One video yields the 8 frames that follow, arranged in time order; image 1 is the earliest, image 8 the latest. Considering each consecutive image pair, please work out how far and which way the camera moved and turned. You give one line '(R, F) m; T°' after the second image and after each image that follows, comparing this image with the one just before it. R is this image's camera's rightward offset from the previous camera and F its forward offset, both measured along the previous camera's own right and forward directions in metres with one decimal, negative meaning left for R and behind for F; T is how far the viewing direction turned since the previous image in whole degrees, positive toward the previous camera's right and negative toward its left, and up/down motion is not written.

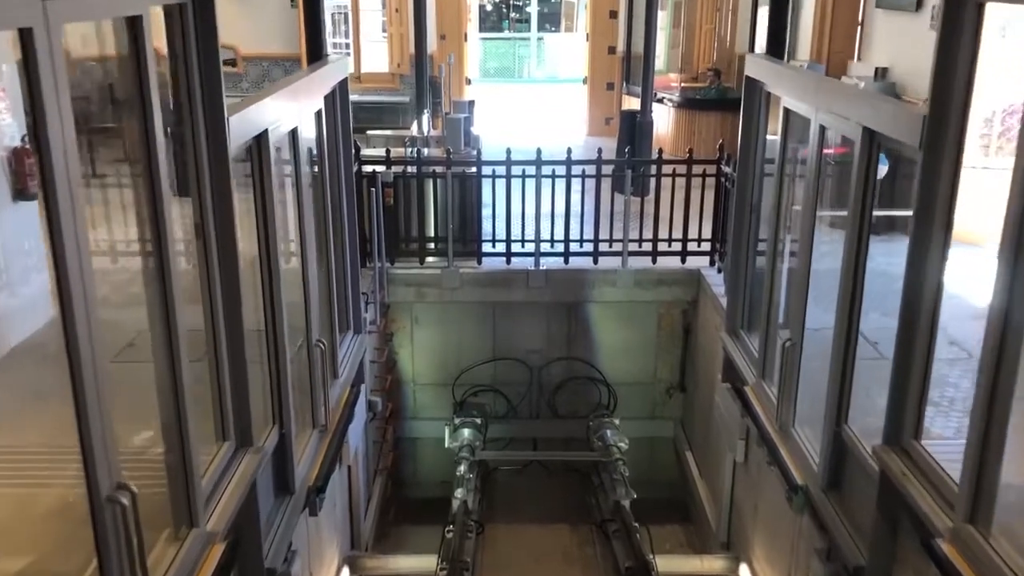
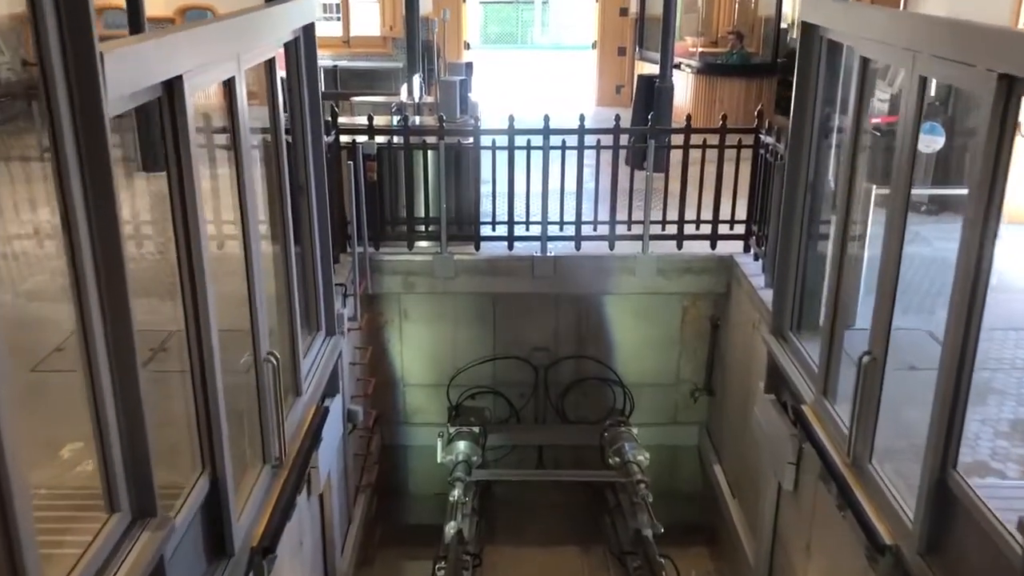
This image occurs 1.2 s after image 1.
(0.0, +0.9) m; 0°
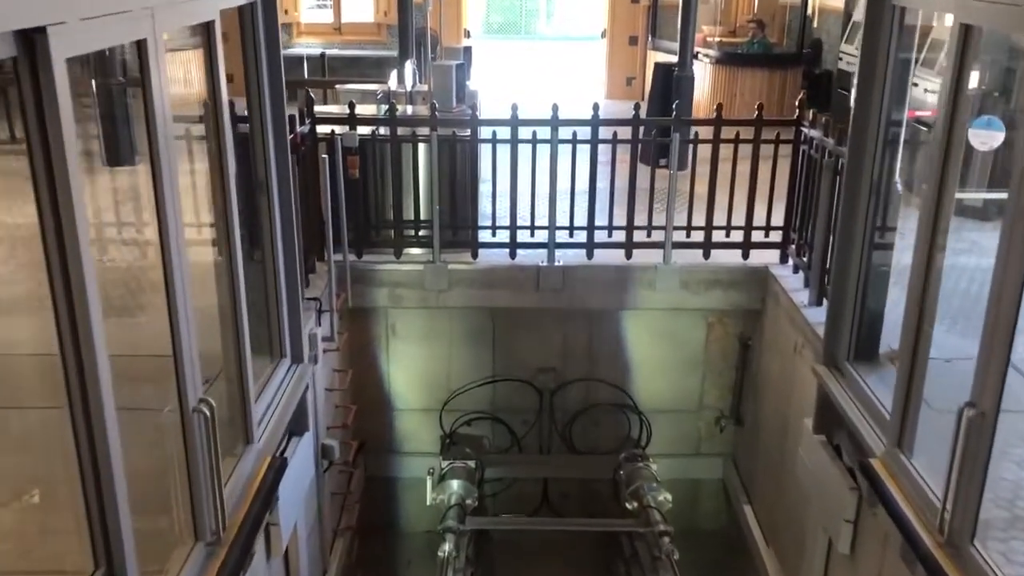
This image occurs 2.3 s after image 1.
(0.0, +0.7) m; 0°
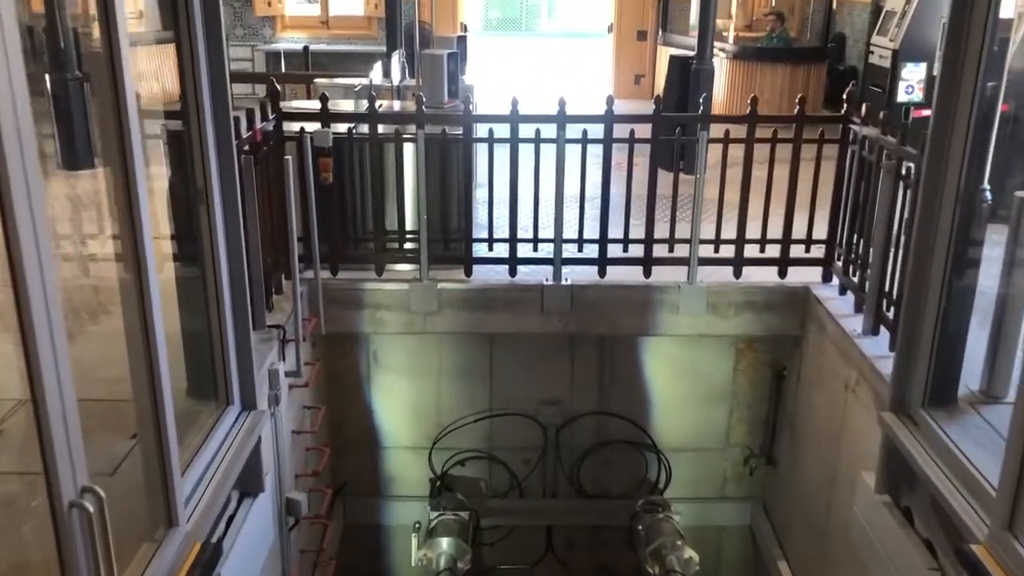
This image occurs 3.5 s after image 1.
(0.0, +0.7) m; 0°
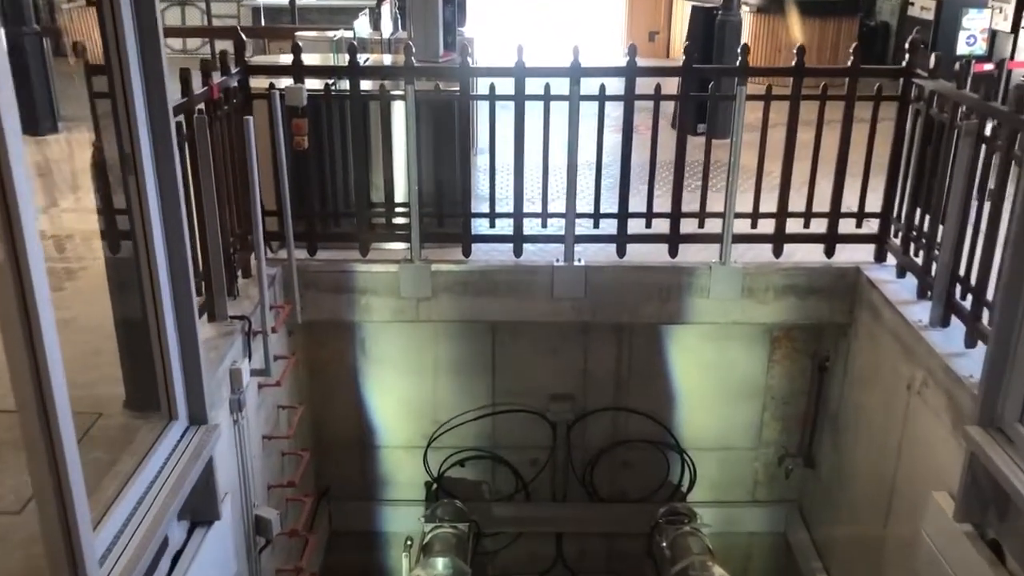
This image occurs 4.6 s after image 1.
(0.0, +0.6) m; 0°
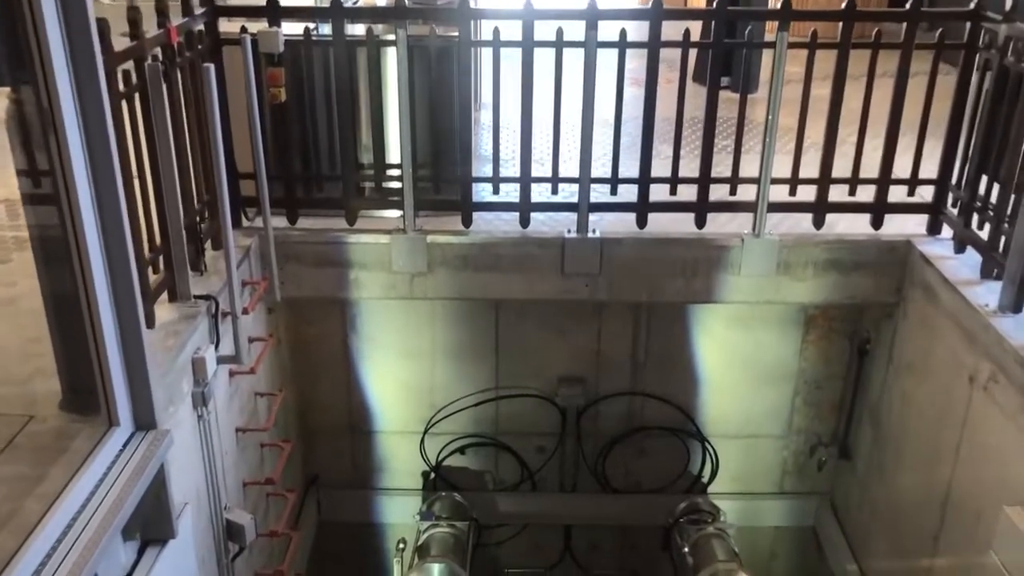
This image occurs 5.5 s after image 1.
(0.0, +0.4) m; 0°
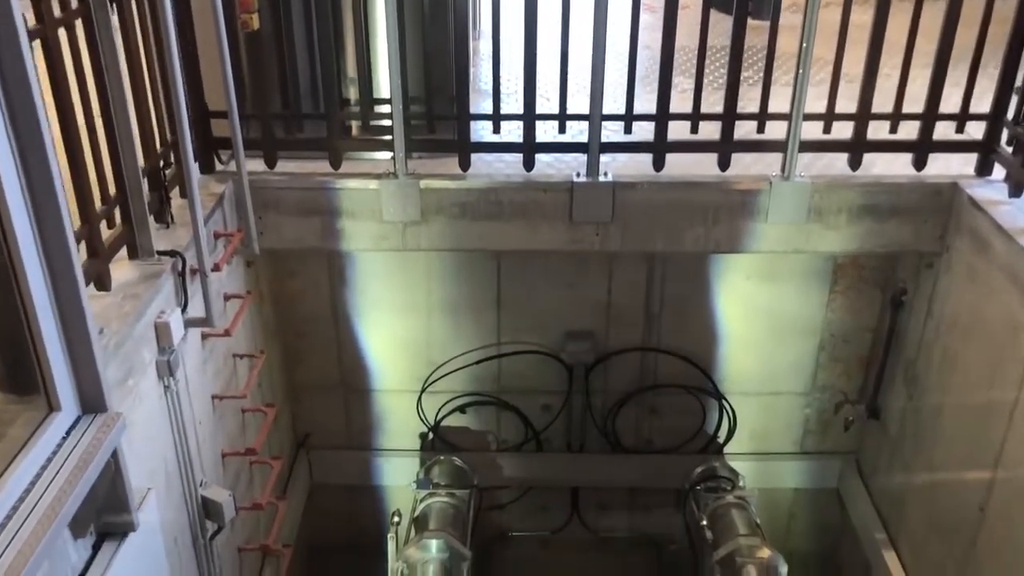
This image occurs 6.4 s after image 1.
(0.0, +0.3) m; 0°
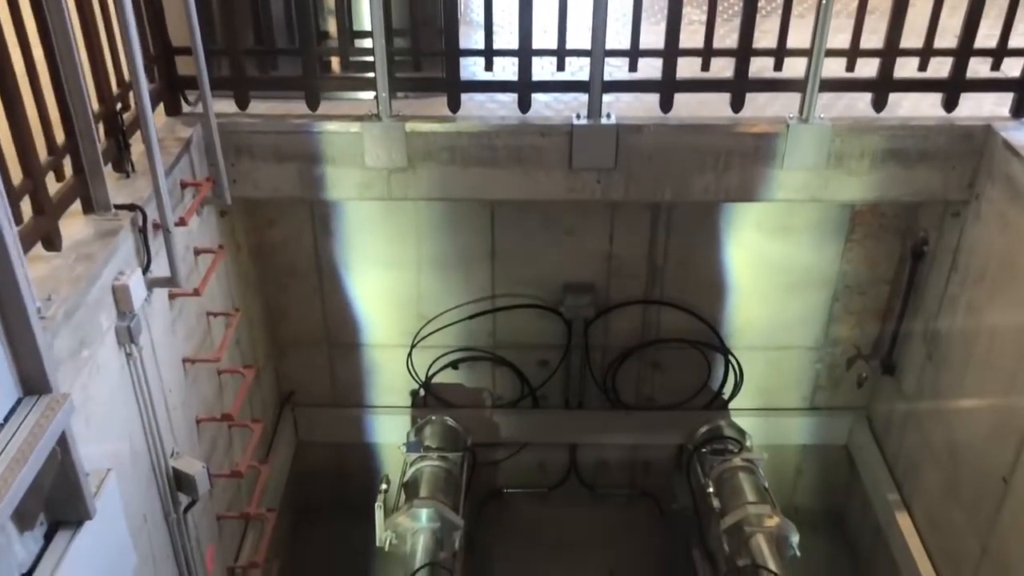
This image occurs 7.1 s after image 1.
(0.0, +0.2) m; 0°
